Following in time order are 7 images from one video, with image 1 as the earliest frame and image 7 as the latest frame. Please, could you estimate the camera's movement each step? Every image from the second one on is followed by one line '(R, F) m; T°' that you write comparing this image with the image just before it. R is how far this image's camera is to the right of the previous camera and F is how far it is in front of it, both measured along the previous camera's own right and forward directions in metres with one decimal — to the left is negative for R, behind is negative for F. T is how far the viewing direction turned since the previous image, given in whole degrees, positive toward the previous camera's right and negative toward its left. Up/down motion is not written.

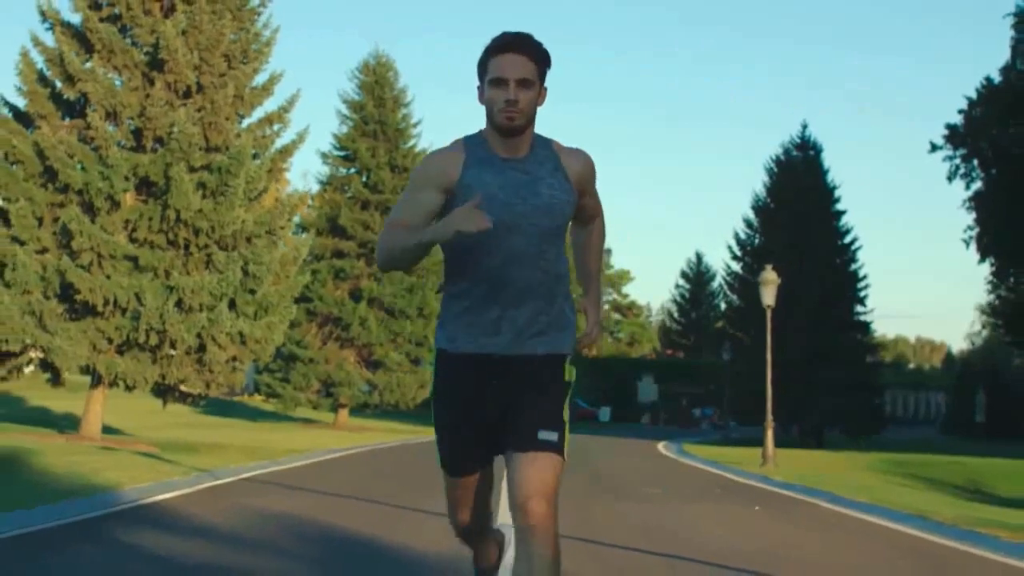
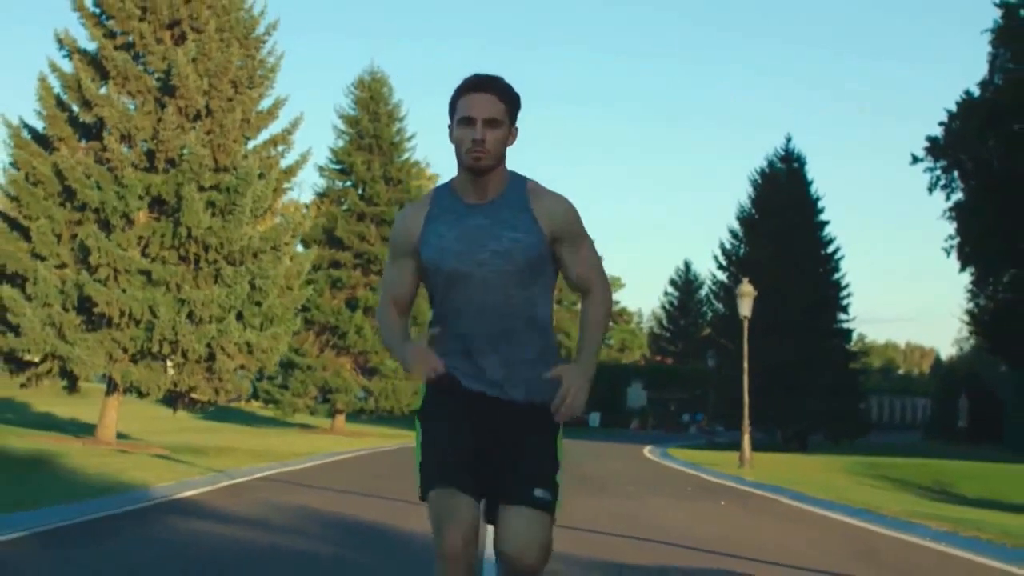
(0.0, -1.3) m; 0°
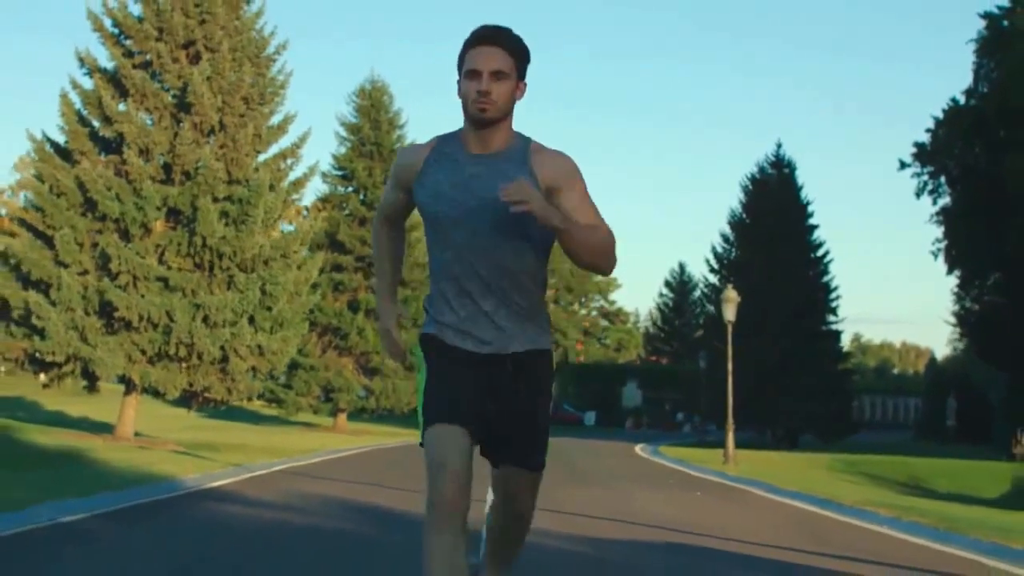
(0.0, -1.3) m; 0°
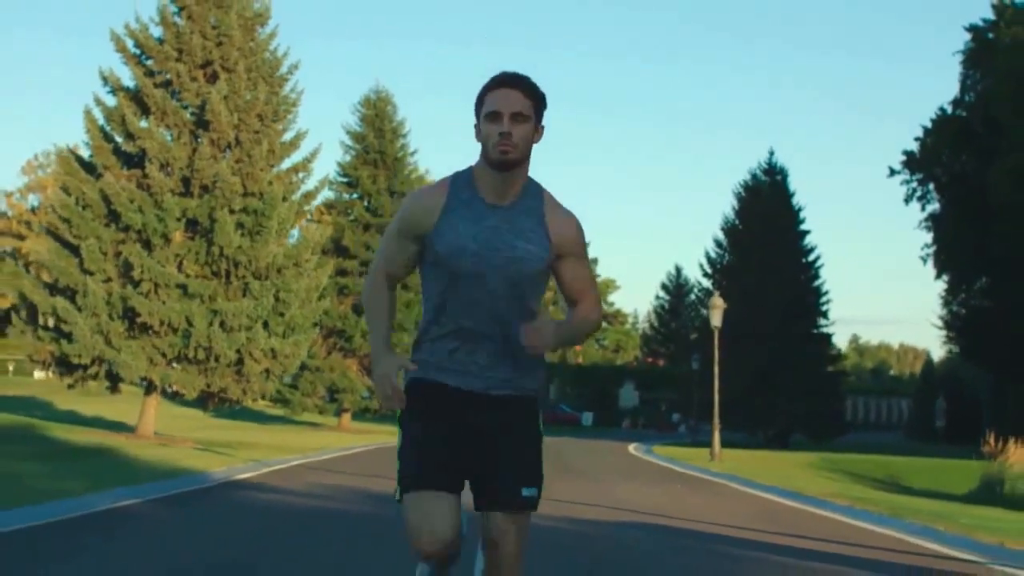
(0.0, -1.4) m; 0°
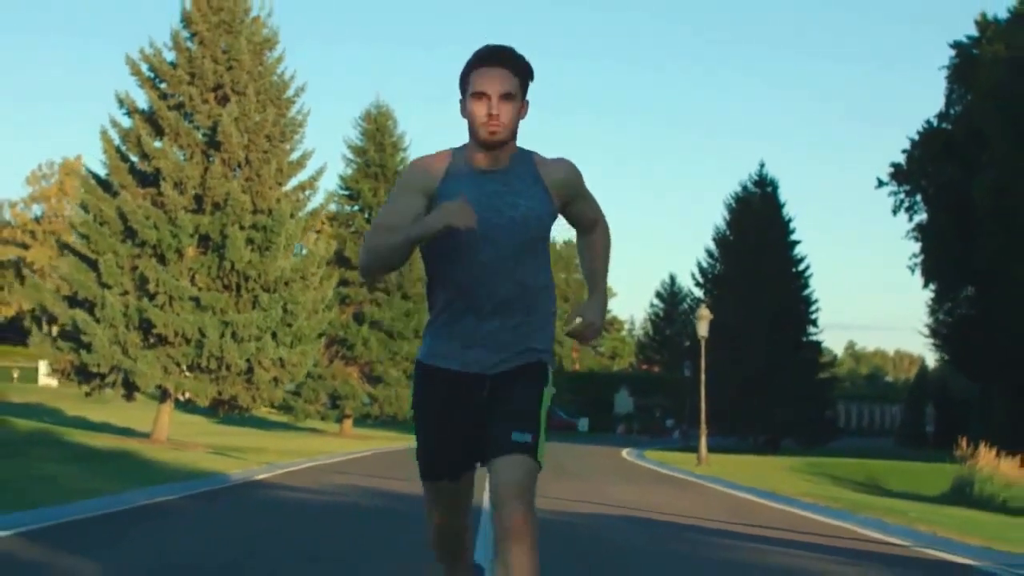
(0.0, -1.3) m; 0°
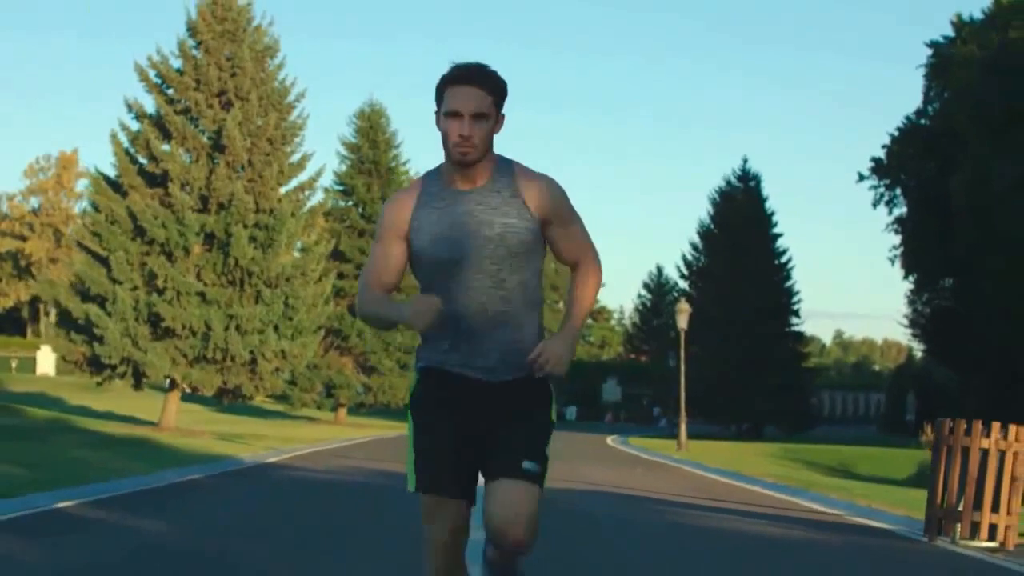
(0.0, -1.5) m; 0°
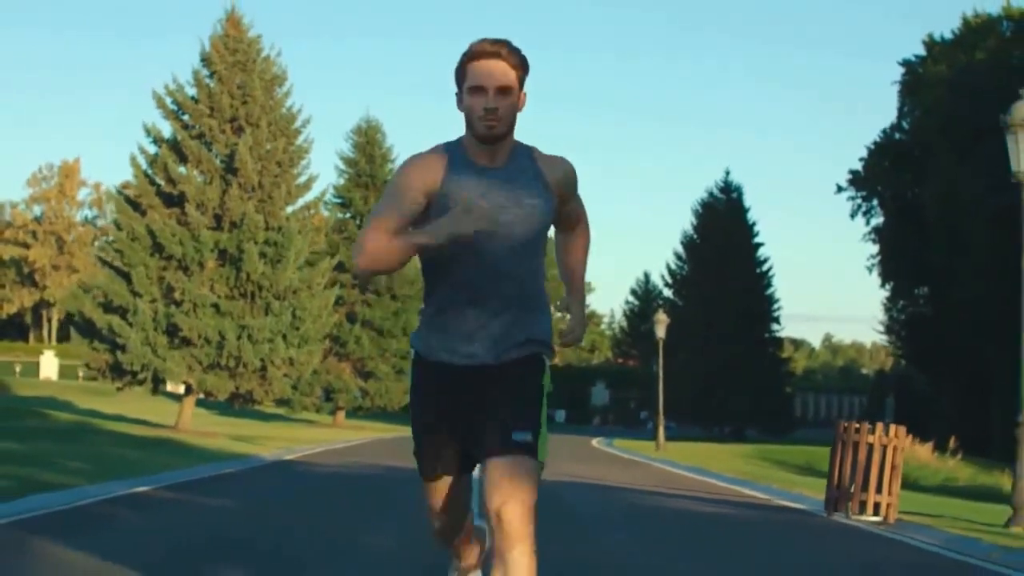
(0.0, -2.2) m; 0°
